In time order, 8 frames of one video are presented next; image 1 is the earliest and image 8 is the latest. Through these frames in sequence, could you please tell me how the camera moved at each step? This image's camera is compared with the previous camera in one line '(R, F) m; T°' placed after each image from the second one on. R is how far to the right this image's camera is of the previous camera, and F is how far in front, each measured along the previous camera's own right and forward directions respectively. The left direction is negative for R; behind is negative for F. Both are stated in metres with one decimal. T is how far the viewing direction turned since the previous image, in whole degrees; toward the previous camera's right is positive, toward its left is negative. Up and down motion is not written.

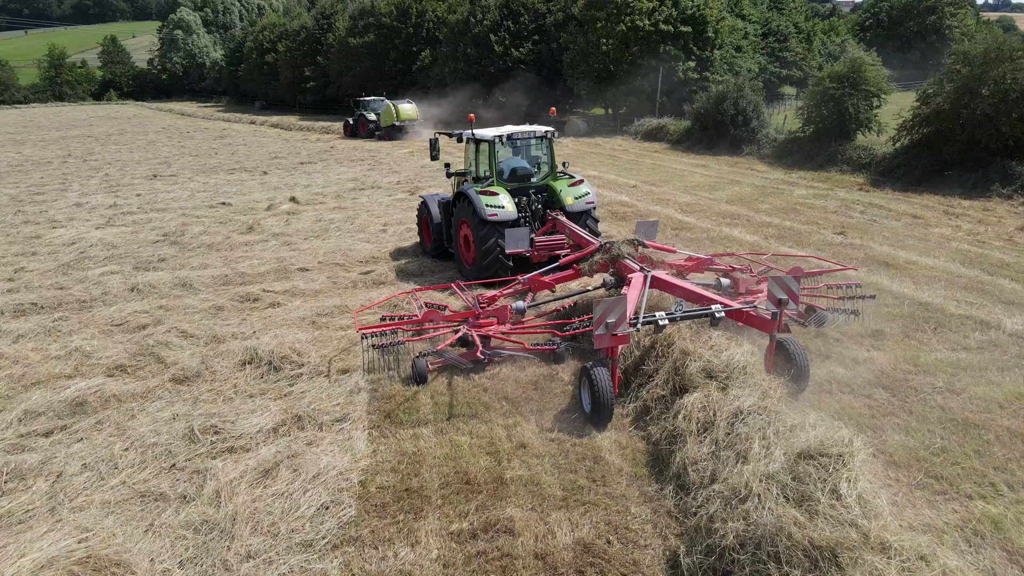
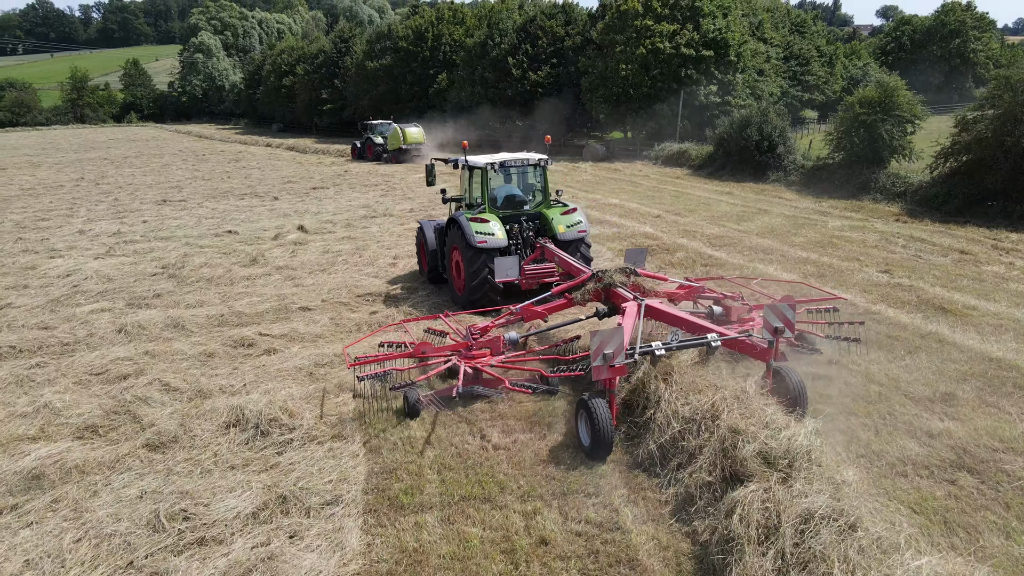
(0.0, +0.6) m; -1°
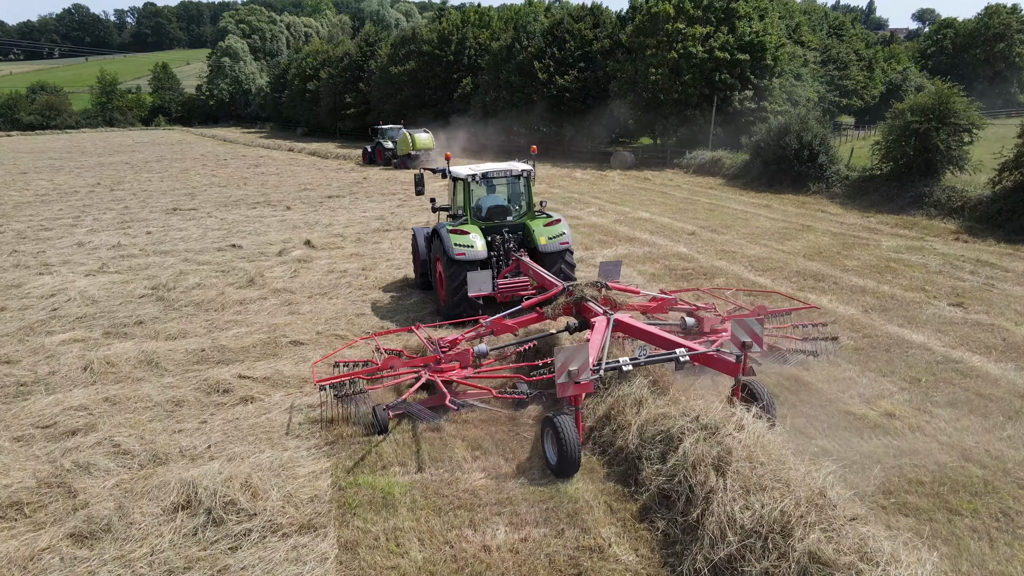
(+0.1, +0.9) m; -2°
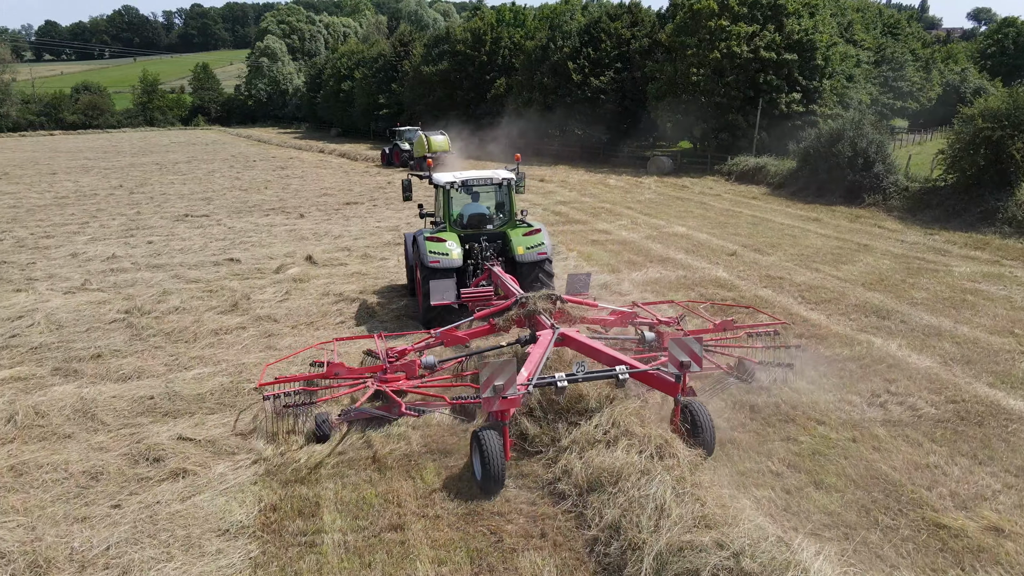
(+0.2, +1.0) m; -3°
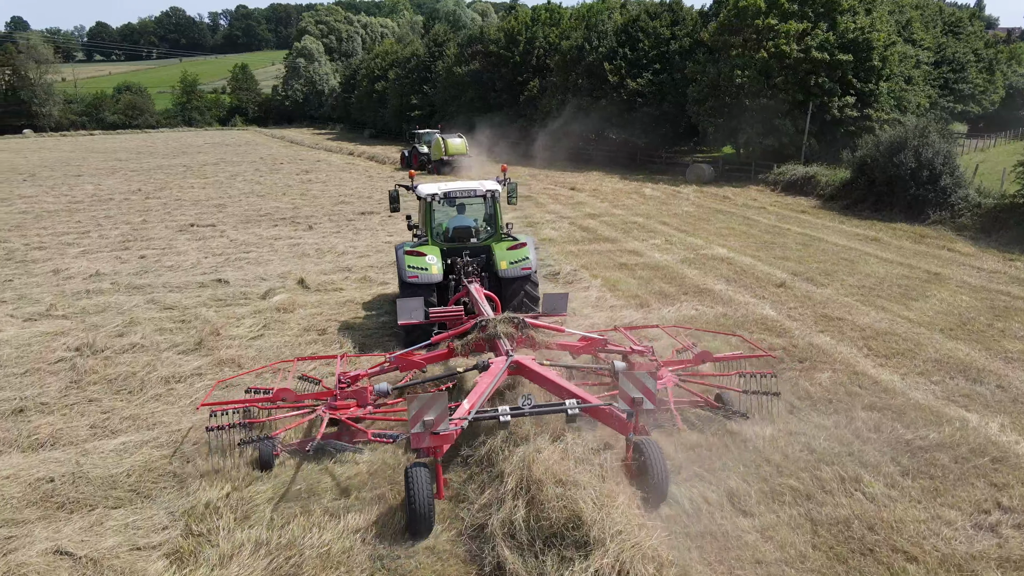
(+0.3, +1.2) m; -3°
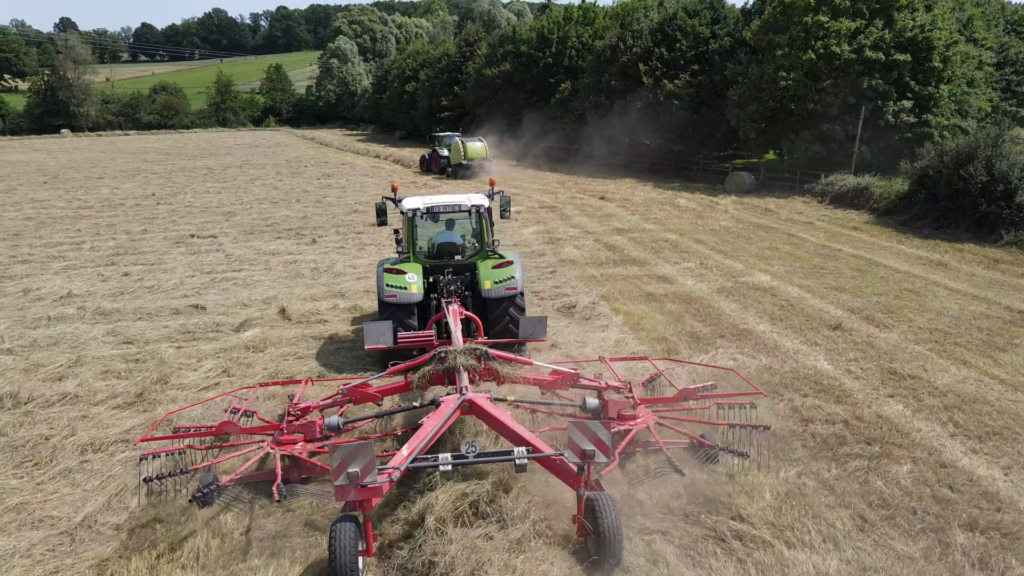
(+0.3, +1.2) m; -3°
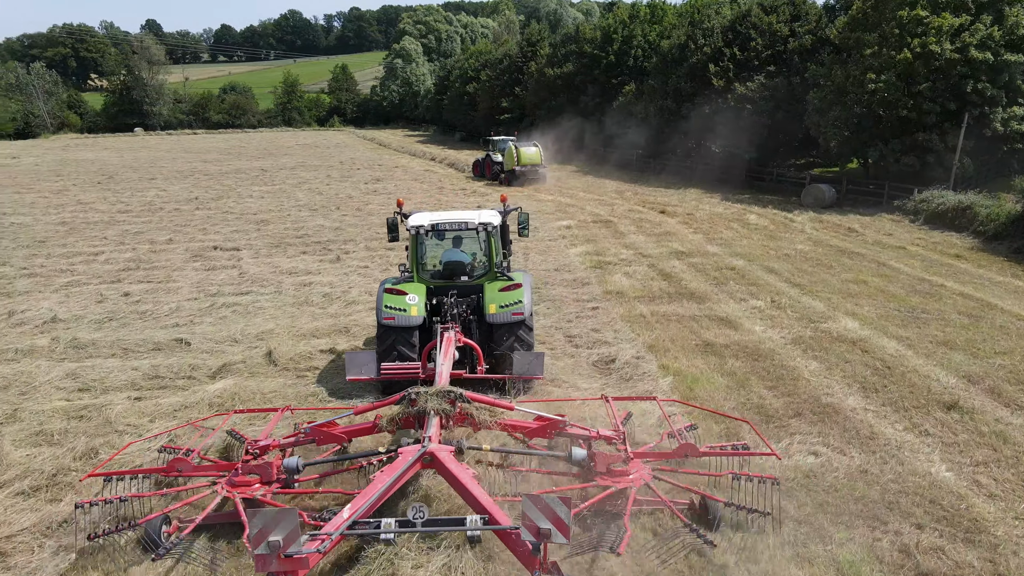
(+0.3, +1.4) m; -5°
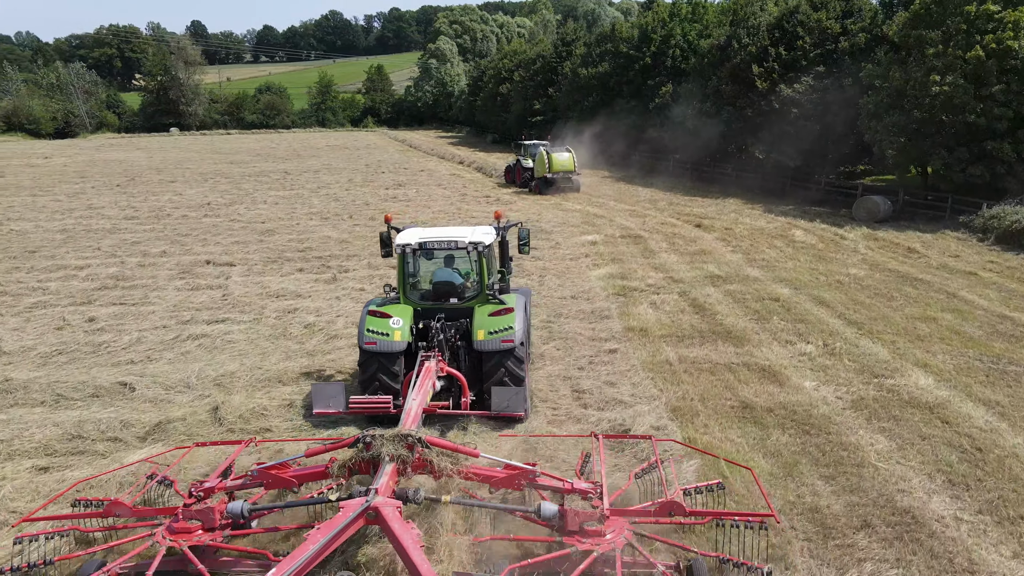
(+0.3, +1.2) m; -3°
